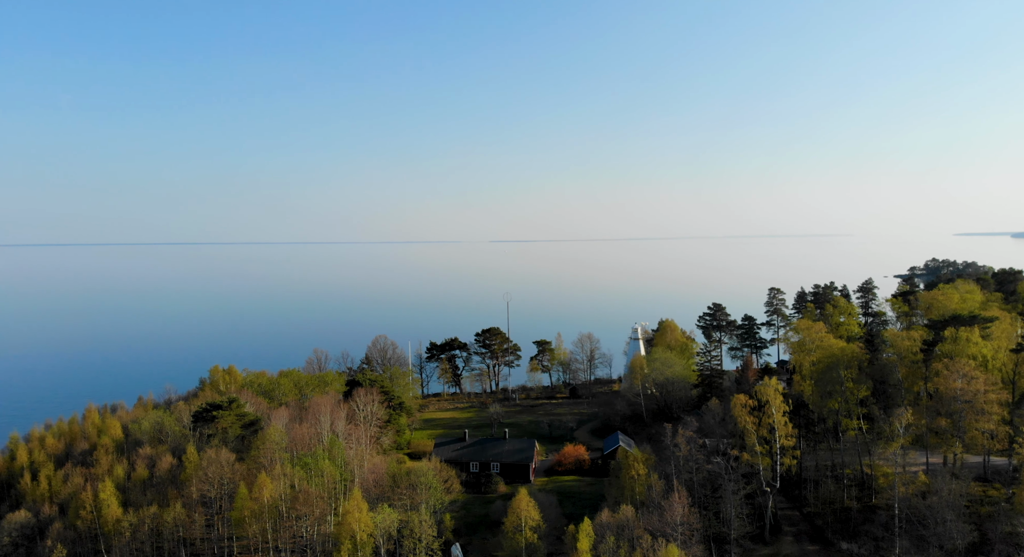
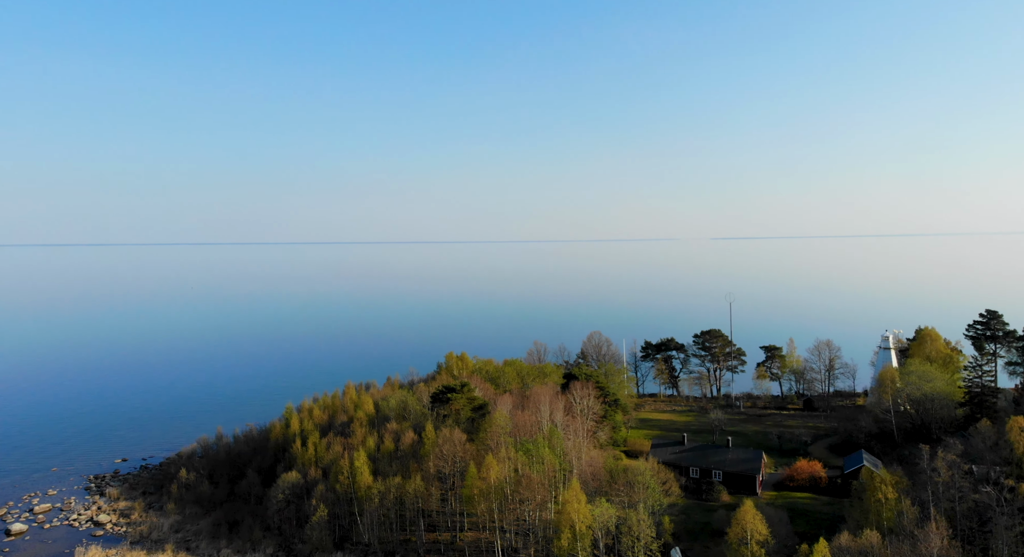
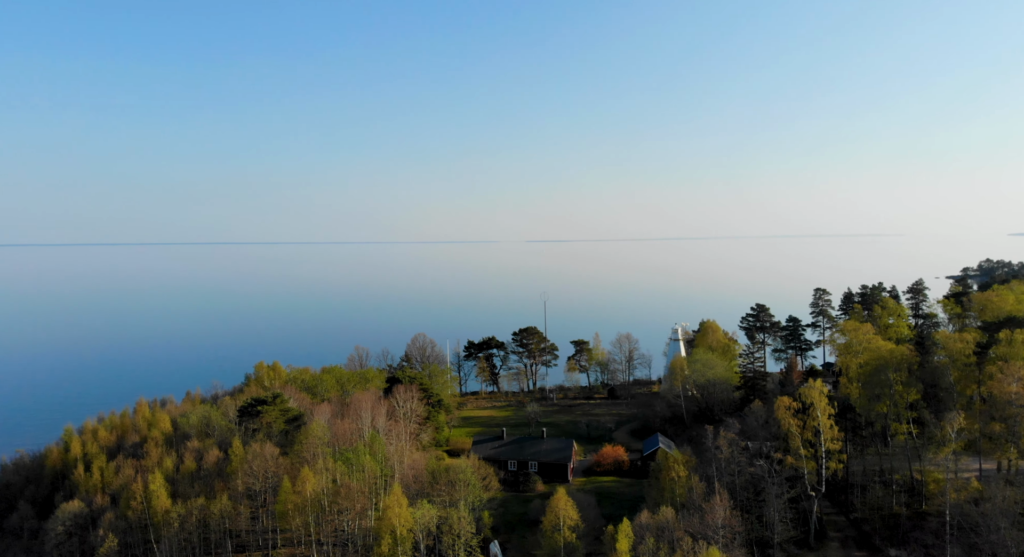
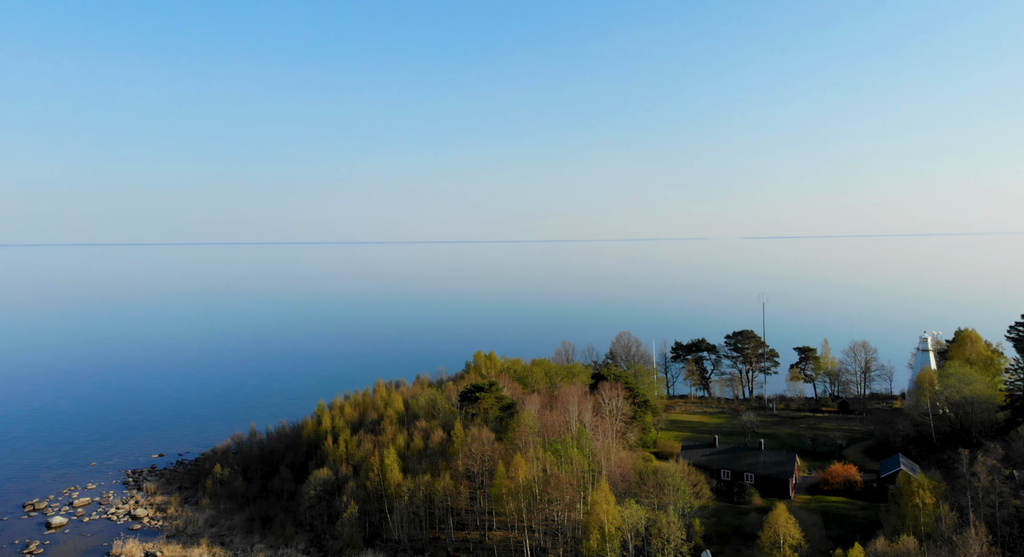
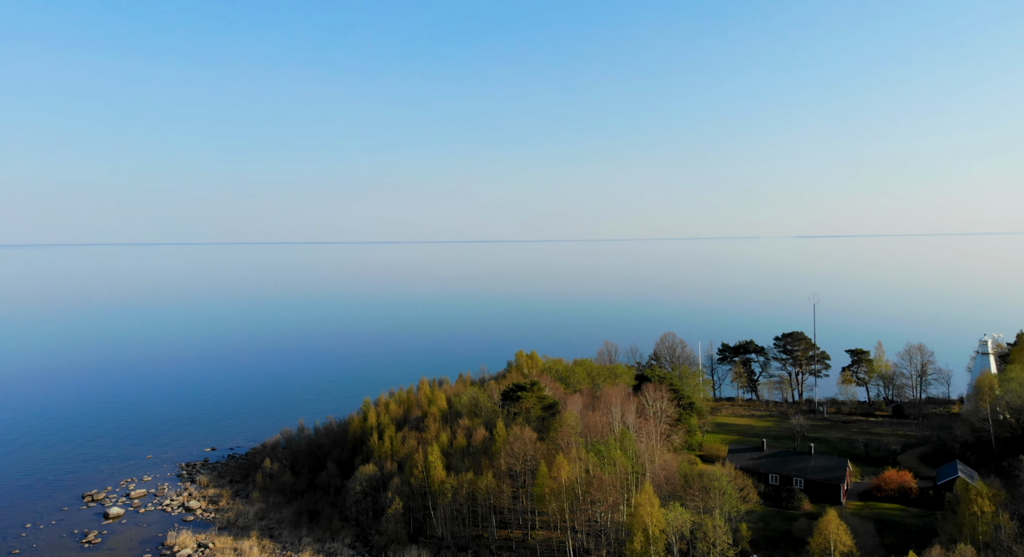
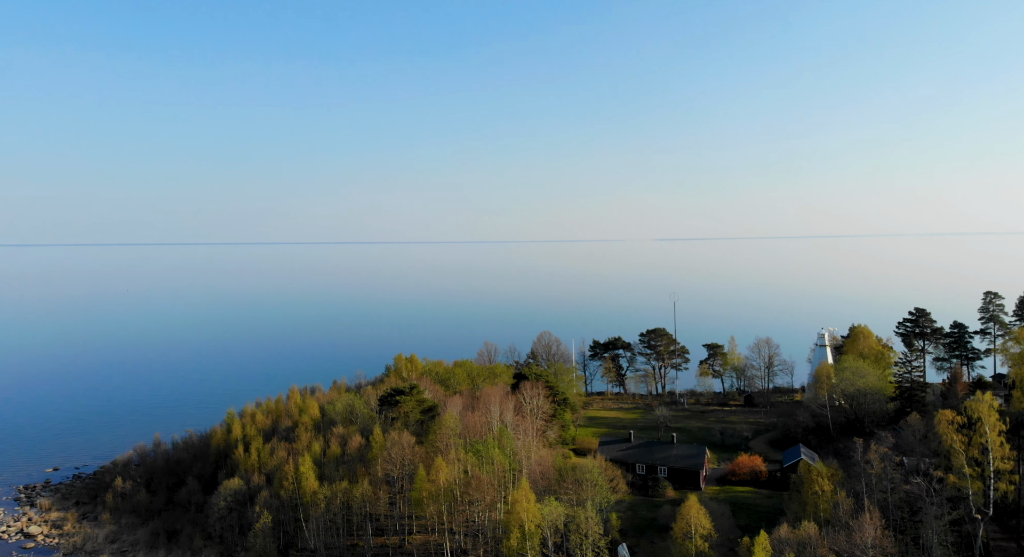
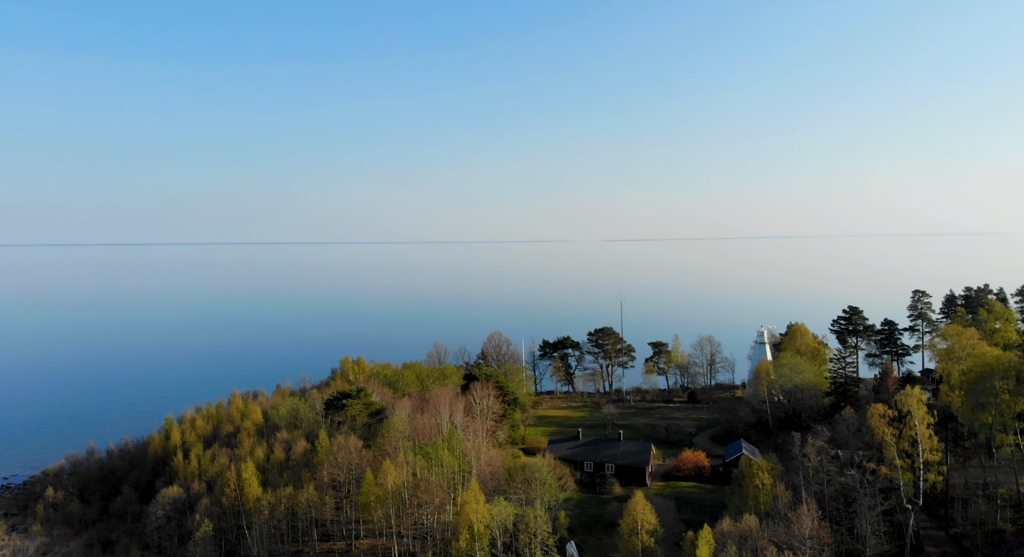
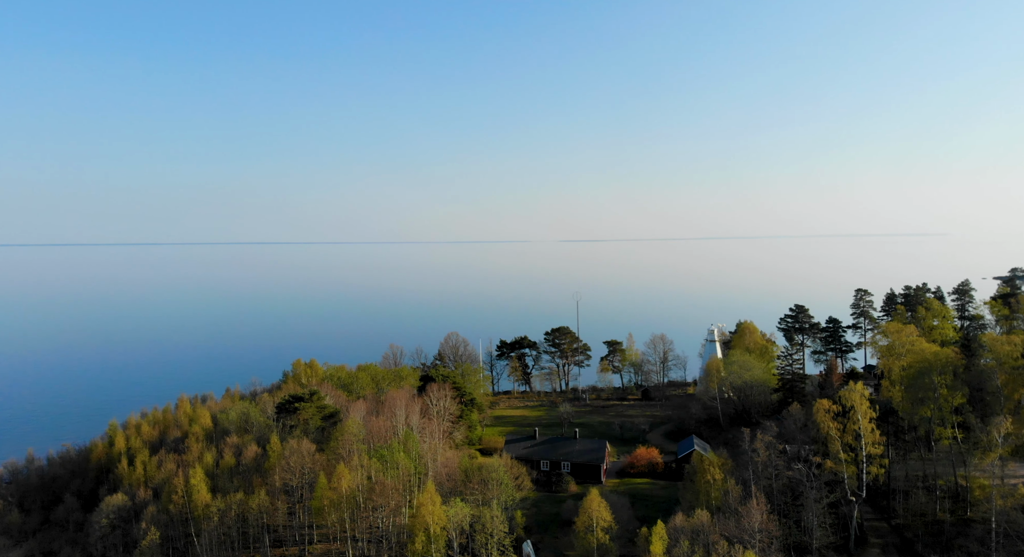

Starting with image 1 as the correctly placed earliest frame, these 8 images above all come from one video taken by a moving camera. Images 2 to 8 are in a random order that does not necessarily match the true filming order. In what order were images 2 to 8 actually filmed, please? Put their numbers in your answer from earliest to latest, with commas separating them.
3, 8, 7, 6, 2, 4, 5
